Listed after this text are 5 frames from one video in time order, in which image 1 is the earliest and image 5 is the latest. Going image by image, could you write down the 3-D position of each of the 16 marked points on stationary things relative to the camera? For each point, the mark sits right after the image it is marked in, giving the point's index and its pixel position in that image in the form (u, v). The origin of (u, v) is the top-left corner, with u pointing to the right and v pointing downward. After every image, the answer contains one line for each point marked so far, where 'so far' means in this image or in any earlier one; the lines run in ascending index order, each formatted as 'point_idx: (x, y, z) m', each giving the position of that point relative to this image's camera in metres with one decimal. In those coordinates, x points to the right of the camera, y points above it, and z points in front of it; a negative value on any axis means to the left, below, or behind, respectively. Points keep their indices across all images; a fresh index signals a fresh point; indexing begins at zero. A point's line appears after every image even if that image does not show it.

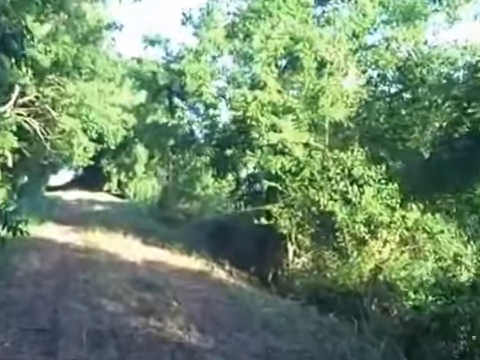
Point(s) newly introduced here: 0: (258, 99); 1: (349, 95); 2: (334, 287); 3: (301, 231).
0: (+0.5, +2.0, +17.5) m
1: (+2.3, +1.8, +16.4) m
2: (+2.1, -2.3, +15.7) m
3: (+1.4, -1.2, +16.5) m
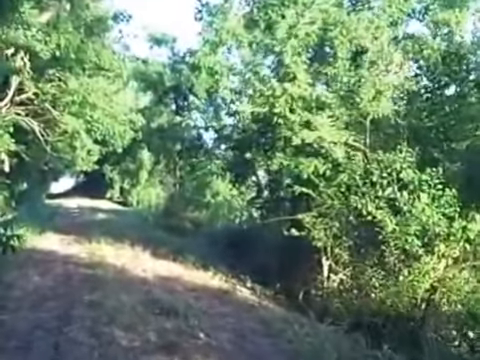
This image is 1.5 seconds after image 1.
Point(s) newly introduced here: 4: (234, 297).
0: (+1.0, +1.9, +15.4) m
1: (+2.9, +1.7, +14.2) m
2: (+2.6, -2.4, +13.6) m
3: (+1.9, -1.3, +14.3) m
4: (-0.2, -2.5, +15.5) m
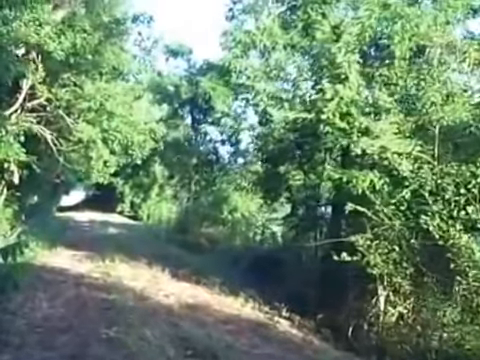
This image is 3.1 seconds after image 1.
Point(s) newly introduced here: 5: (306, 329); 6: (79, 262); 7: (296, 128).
0: (+1.8, +1.6, +13.4) m
1: (+3.7, +1.4, +12.2) m
2: (+3.3, -2.7, +11.5) m
3: (+2.6, -1.6, +12.3) m
4: (+0.6, -2.8, +13.5) m
5: (+1.4, -3.1, +14.9) m
6: (-4.3, -2.2, +19.7) m
7: (+1.5, +1.2, +16.8) m
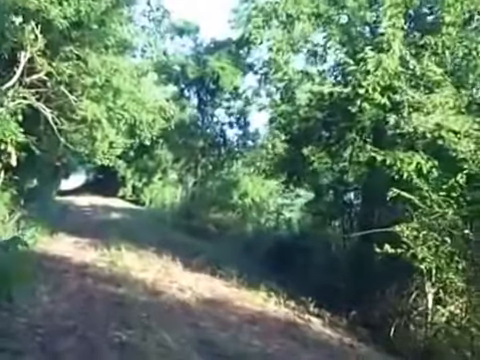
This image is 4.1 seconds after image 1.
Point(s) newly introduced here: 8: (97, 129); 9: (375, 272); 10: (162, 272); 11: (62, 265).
0: (+2.2, +1.8, +11.8) m
1: (+4.1, +1.7, +10.6) m
2: (+3.8, -2.4, +10.0) m
3: (+3.1, -1.3, +10.7) m
4: (+1.0, -2.5, +12.0) m
5: (+1.8, -2.7, +13.4) m
6: (-3.9, -1.8, +18.2) m
7: (+1.9, +1.5, +15.3) m
8: (-3.3, +1.2, +16.7) m
9: (+2.6, -1.8, +14.1) m
10: (-1.7, -2.1, +16.4) m
11: (-3.8, -1.9, +15.8) m
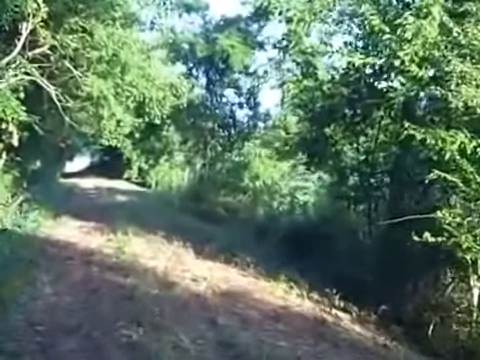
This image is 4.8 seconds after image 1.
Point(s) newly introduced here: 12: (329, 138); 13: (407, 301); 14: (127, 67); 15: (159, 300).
0: (+2.6, +2.1, +10.6) m
1: (+4.4, +1.9, +9.4) m
2: (+4.1, -2.2, +8.8) m
3: (+3.4, -1.0, +9.6) m
4: (+1.3, -2.2, +10.8) m
5: (+2.2, -2.4, +12.3) m
6: (-3.5, -1.3, +17.1) m
7: (+2.3, +1.9, +14.0) m
8: (-2.9, +1.6, +15.6) m
9: (+2.9, -1.5, +13.0) m
10: (-1.4, -1.7, +15.3) m
11: (-3.5, -1.5, +14.7) m
12: (+1.9, +0.9, +14.7) m
13: (+3.0, -2.2, +13.2) m
14: (-2.4, +2.4, +15.5) m
15: (-1.2, -1.8, +10.9) m
